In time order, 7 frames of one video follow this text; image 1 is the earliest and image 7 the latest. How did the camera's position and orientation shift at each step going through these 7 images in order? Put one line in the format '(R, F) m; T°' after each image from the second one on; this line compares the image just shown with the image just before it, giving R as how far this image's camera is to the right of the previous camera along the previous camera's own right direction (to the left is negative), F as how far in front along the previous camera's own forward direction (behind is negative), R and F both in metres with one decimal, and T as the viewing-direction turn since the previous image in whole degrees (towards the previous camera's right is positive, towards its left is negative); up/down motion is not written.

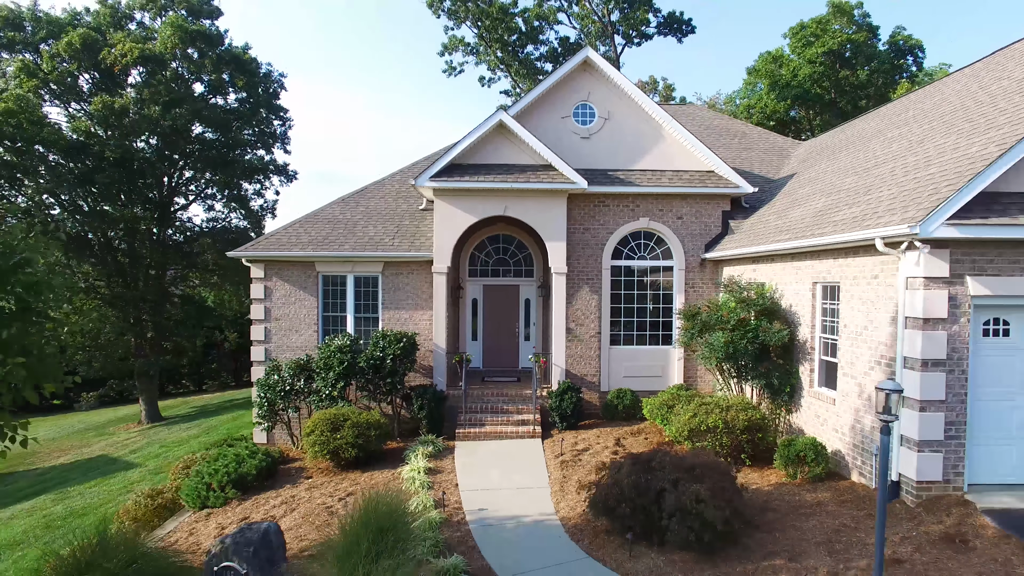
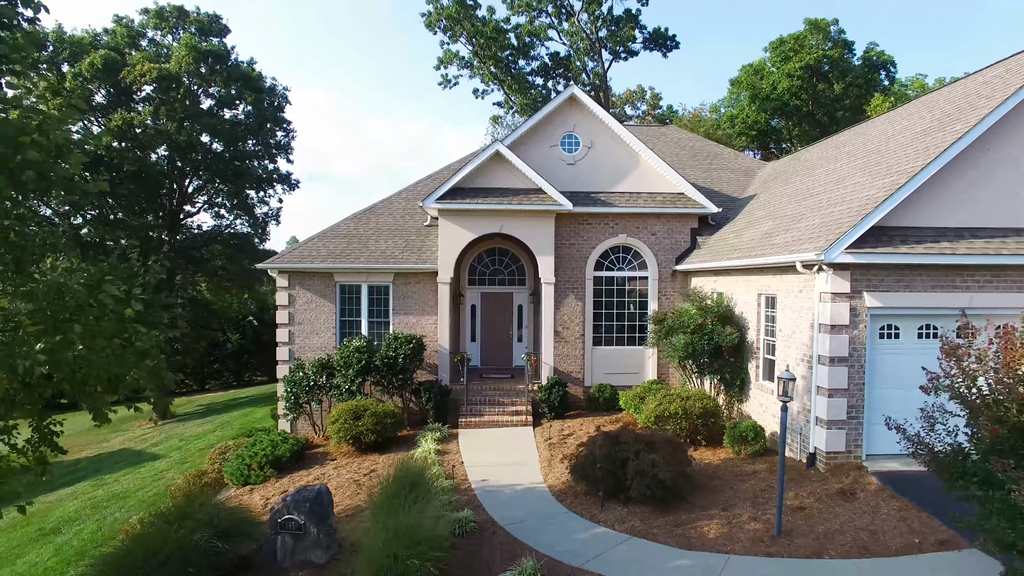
(-0.1, -1.7) m; +1°
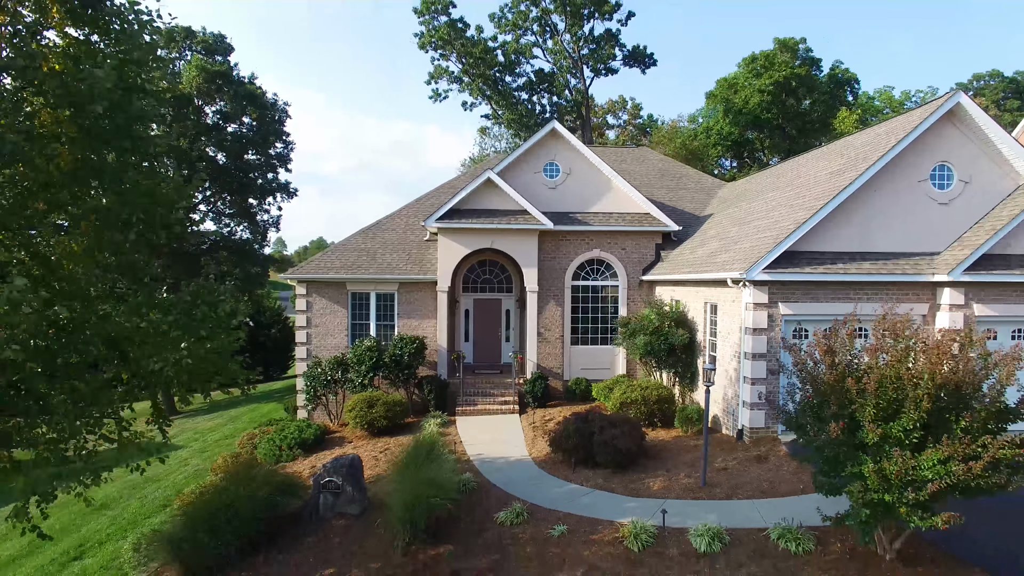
(-0.1, -2.1) m; +1°
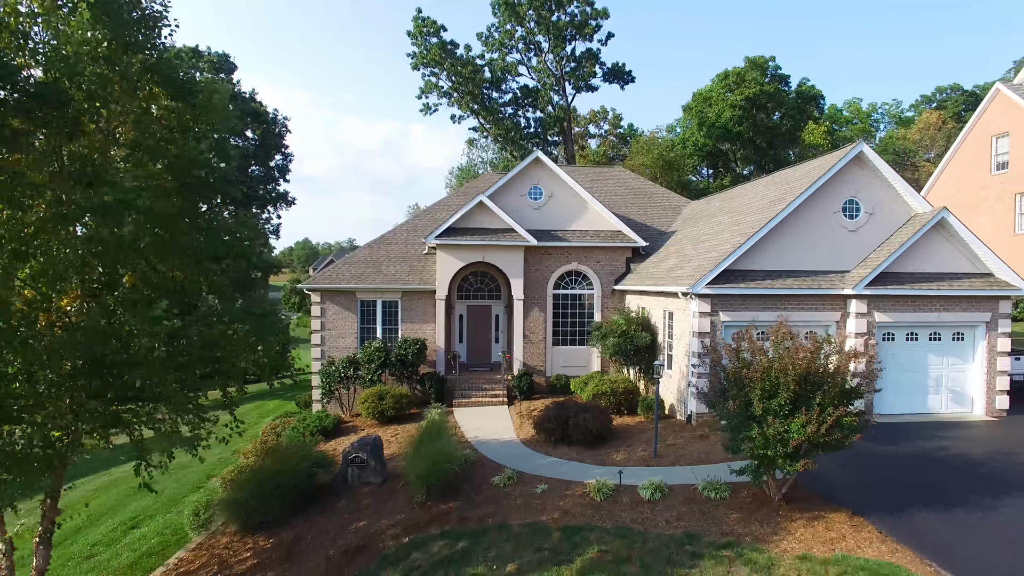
(-0.1, -2.3) m; +1°
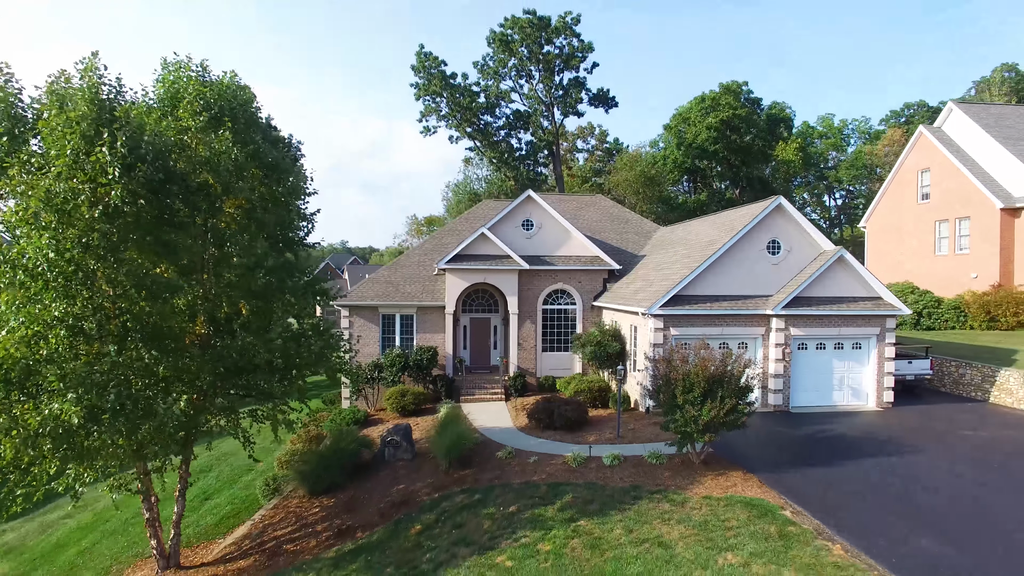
(-0.2, -3.6) m; +1°
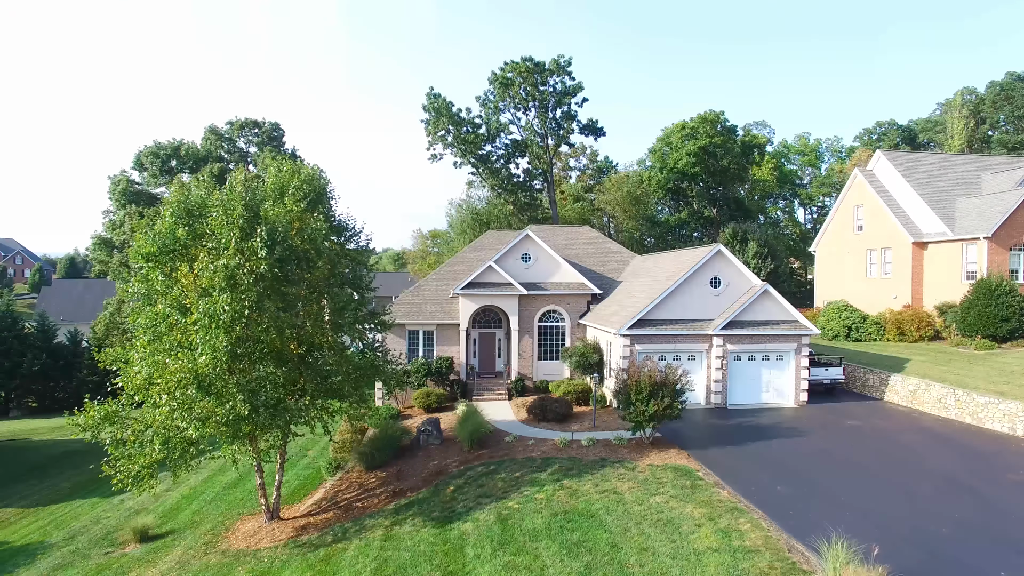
(-0.3, -5.0) m; 0°
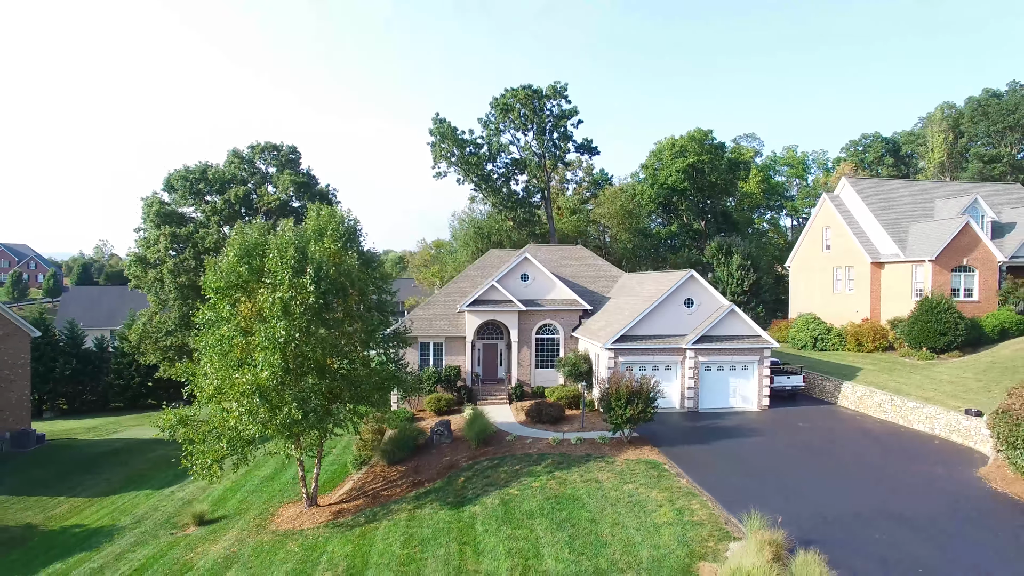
(0.0, -3.3) m; 0°
